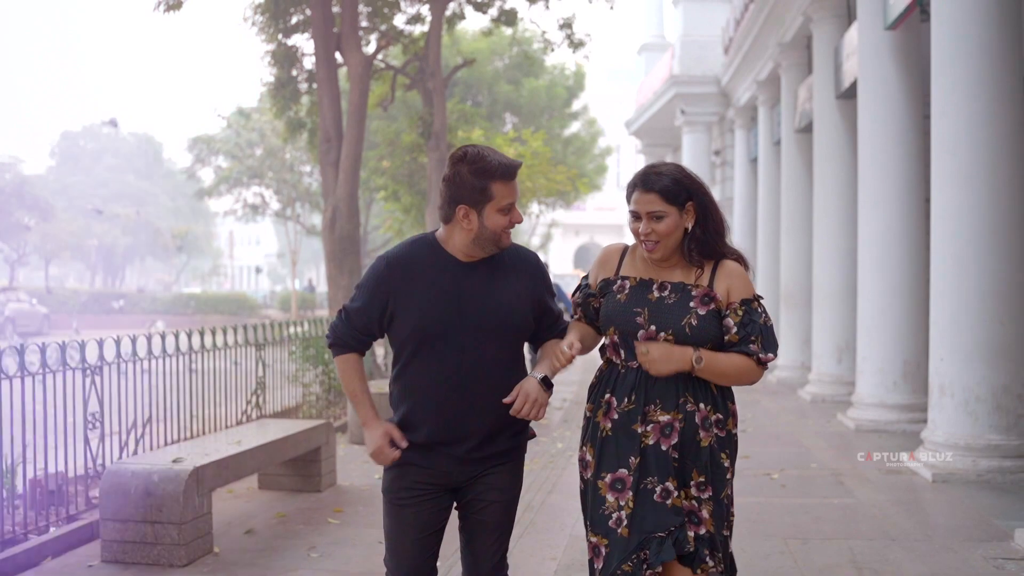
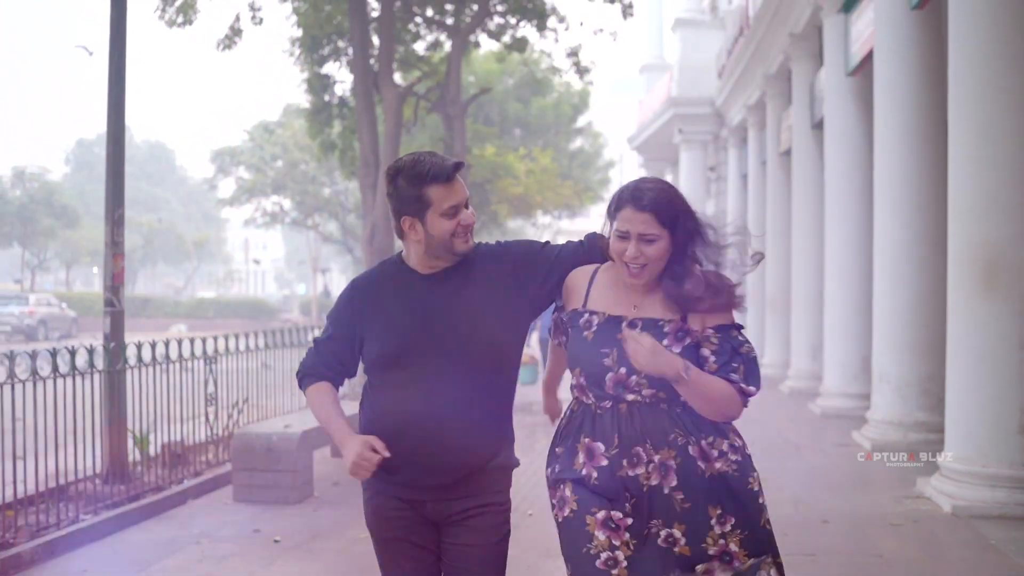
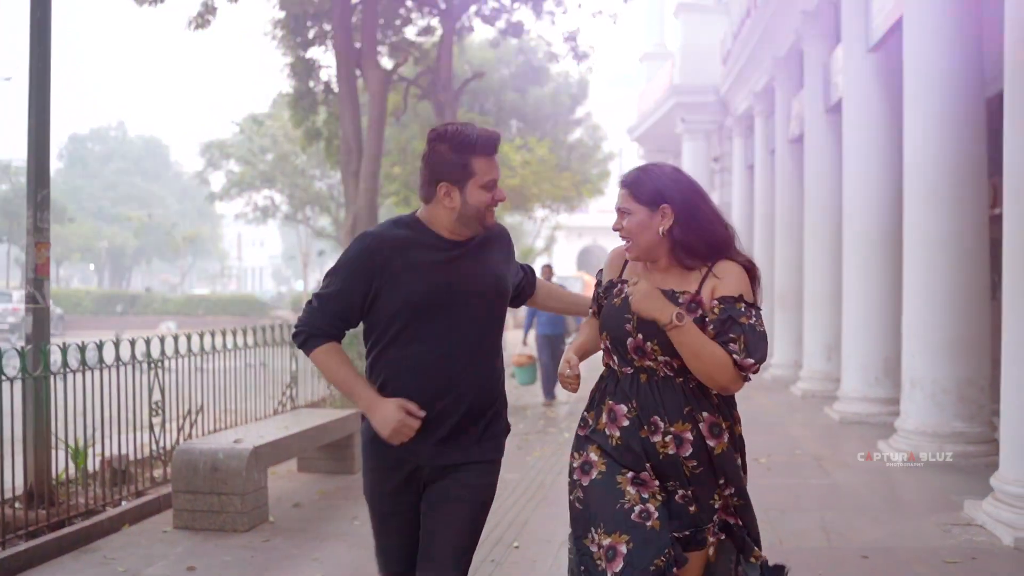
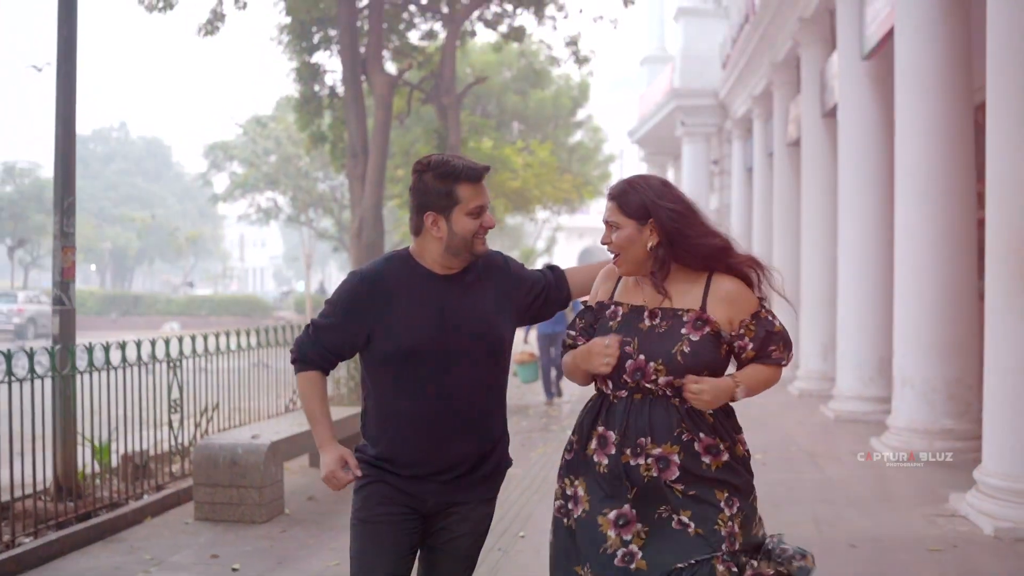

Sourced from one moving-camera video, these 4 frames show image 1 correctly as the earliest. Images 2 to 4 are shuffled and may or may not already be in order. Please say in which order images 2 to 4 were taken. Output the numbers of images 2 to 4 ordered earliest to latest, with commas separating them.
3, 4, 2
